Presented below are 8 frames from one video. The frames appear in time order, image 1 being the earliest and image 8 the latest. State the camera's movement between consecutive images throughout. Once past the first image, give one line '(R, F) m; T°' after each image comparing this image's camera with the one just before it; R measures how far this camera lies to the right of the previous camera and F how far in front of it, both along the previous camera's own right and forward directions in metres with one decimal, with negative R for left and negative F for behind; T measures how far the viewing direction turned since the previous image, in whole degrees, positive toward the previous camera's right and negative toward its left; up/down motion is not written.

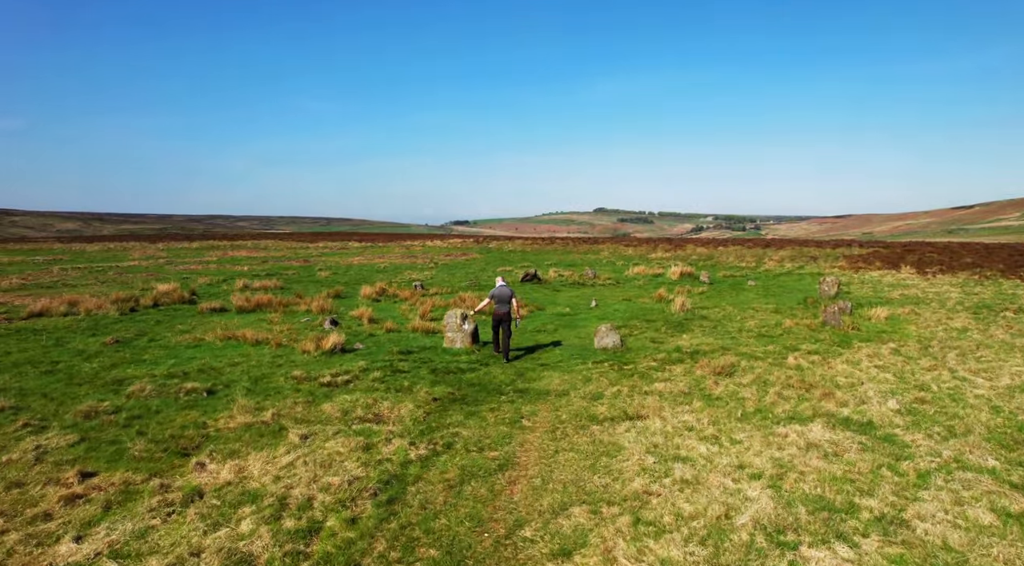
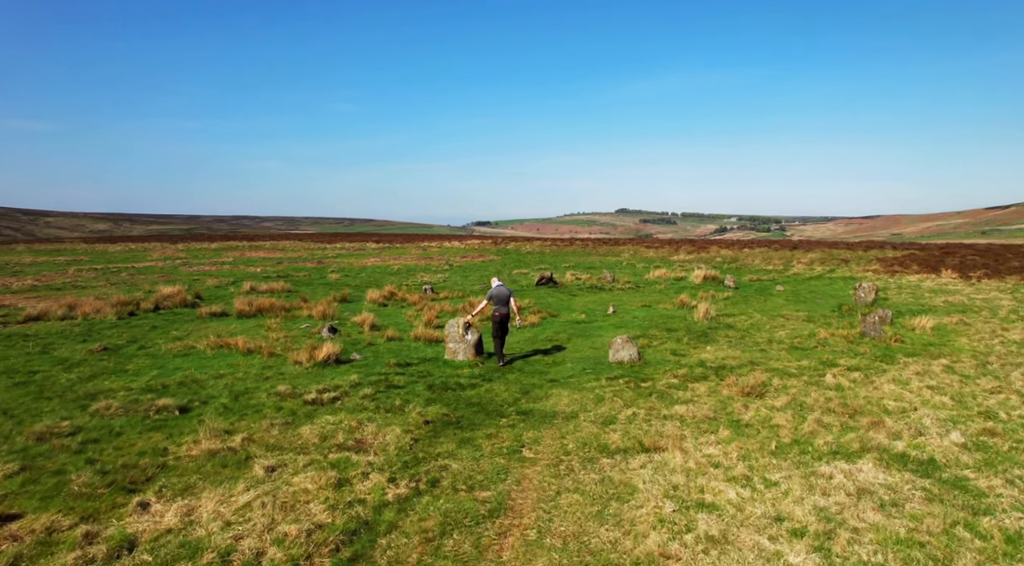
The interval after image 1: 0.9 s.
(+0.4, +1.8) m; -2°
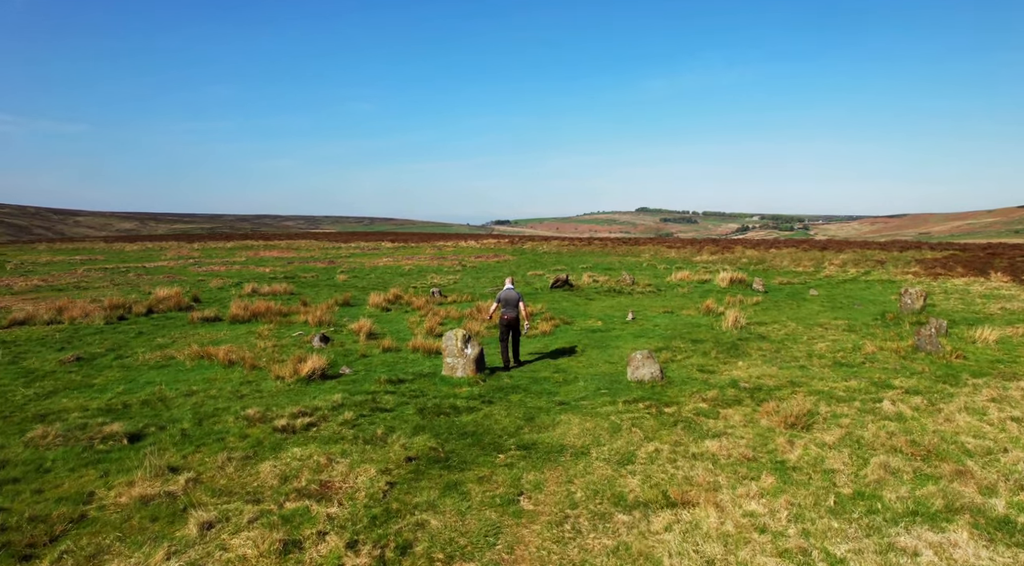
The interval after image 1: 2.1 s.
(+0.3, +2.3) m; -2°
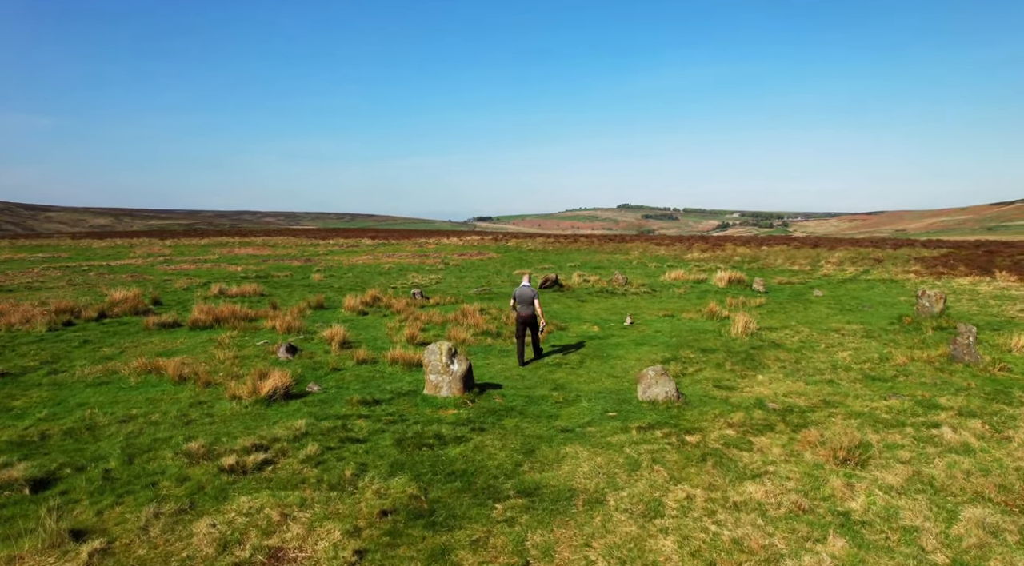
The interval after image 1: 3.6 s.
(-0.3, +2.4) m; +2°
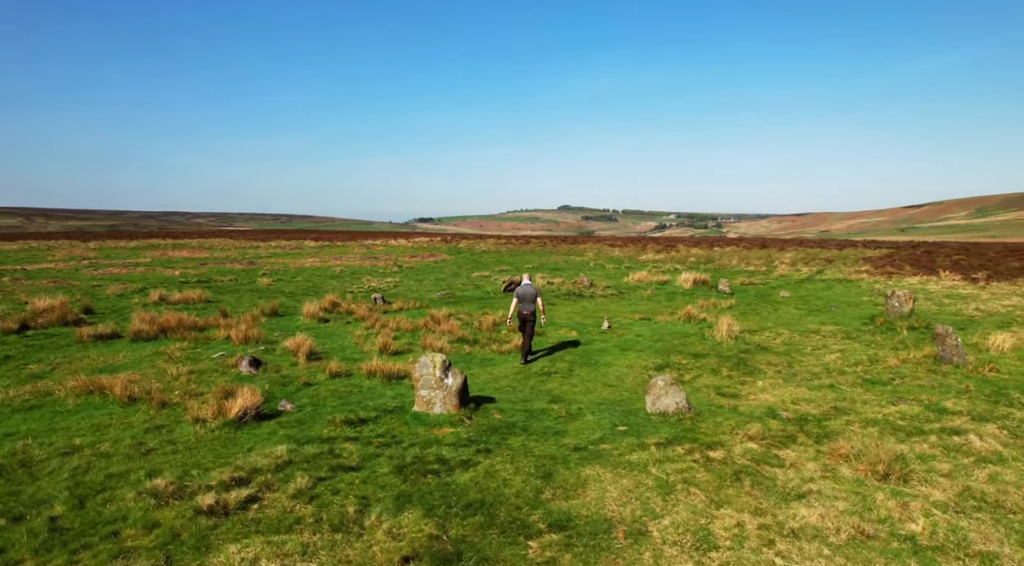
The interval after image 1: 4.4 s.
(-1.1, +1.2) m; +5°
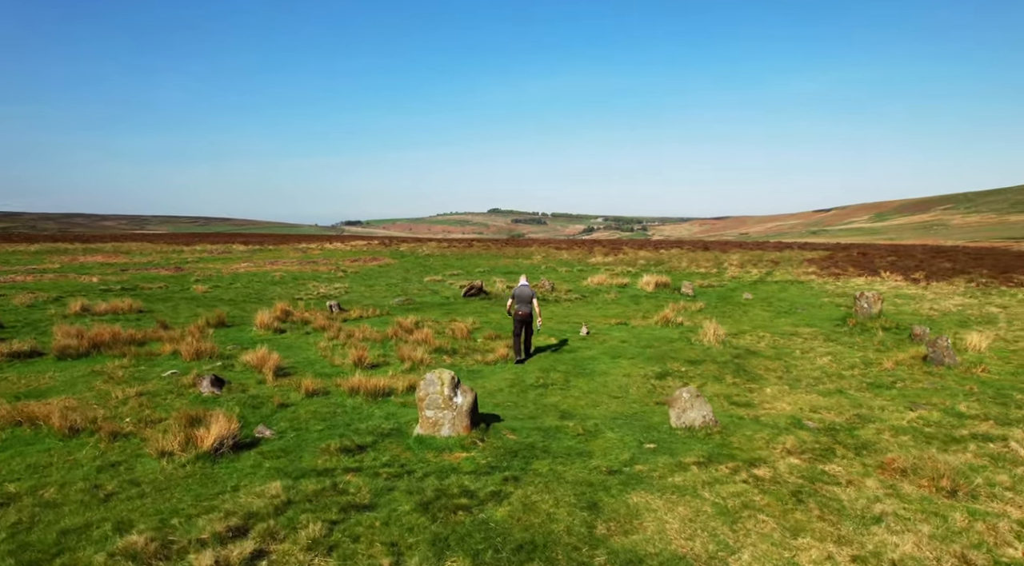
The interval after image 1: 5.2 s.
(-1.5, +1.3) m; +6°
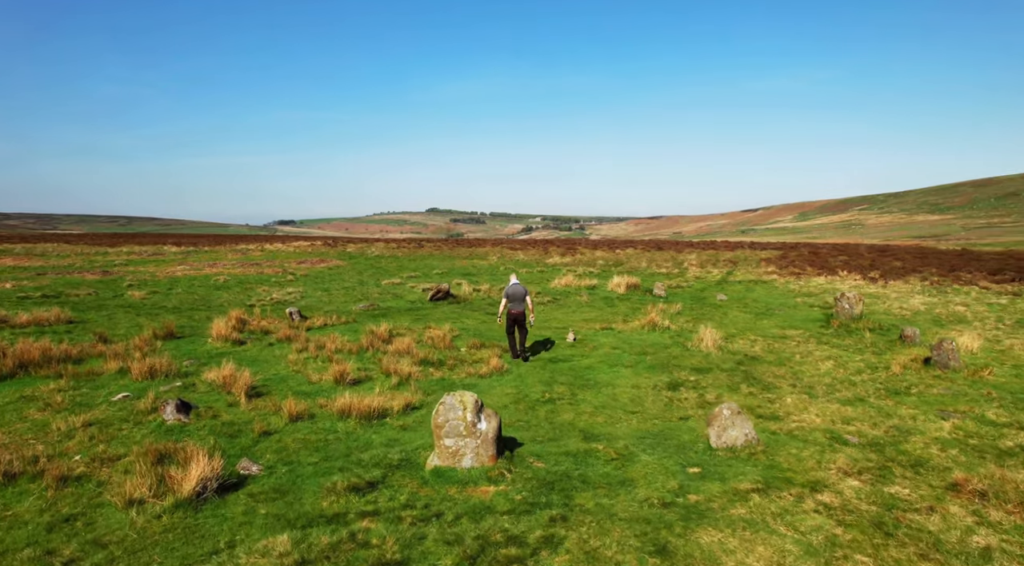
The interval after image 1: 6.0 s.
(-1.3, +1.5) m; +5°
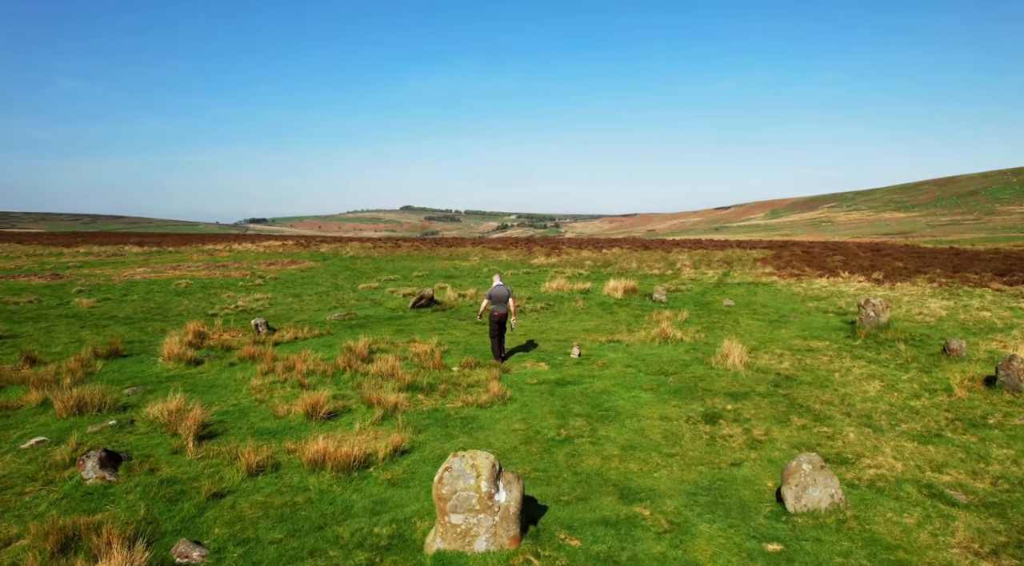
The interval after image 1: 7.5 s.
(-0.6, +2.7) m; +2°
